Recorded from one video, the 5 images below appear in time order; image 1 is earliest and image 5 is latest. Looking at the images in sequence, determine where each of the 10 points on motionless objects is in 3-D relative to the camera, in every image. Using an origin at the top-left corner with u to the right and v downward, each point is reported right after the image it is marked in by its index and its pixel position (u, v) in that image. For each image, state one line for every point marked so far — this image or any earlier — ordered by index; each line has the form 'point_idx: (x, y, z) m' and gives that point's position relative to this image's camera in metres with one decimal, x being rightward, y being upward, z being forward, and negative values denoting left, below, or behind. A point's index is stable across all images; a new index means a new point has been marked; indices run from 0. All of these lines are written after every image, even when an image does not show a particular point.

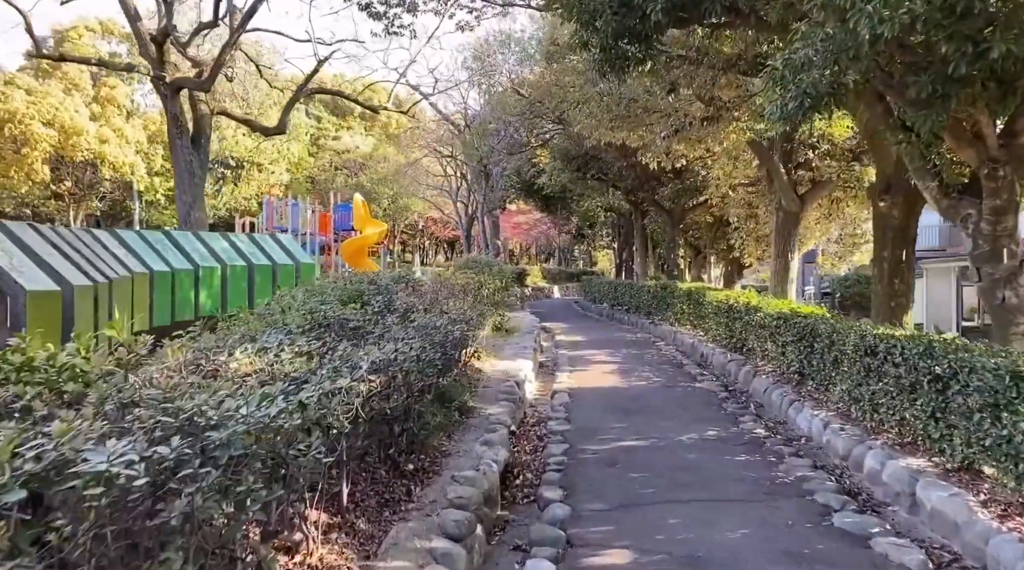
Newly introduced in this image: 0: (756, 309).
0: (+2.7, -0.3, +11.1) m
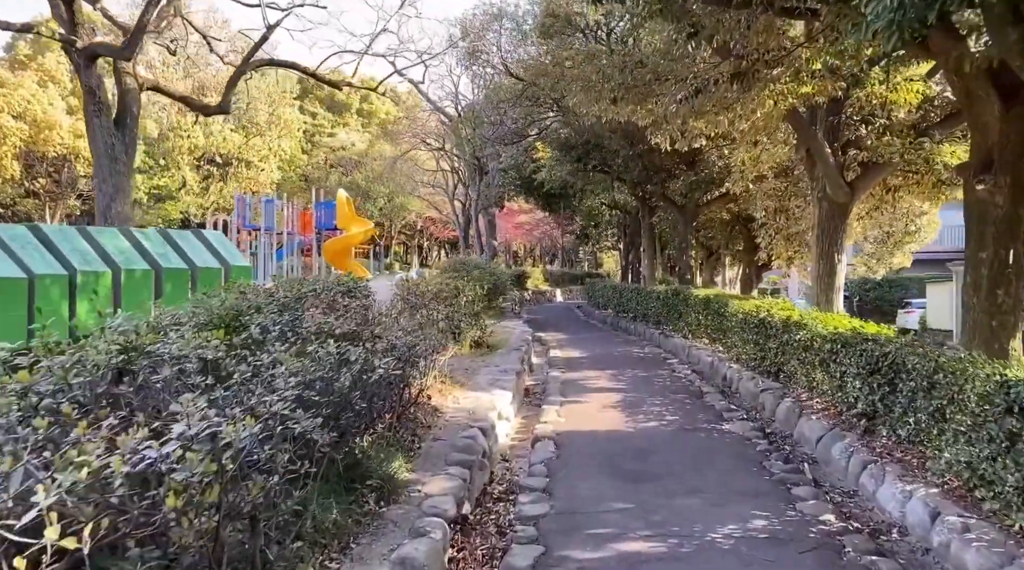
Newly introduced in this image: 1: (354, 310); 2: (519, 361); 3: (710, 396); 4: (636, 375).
0: (+2.5, -0.3, +8.7) m
1: (-1.1, -0.2, +7.0) m
2: (+0.1, -0.8, +11.2) m
3: (+1.9, -1.1, +9.5) m
4: (+1.4, -1.0, +11.1) m
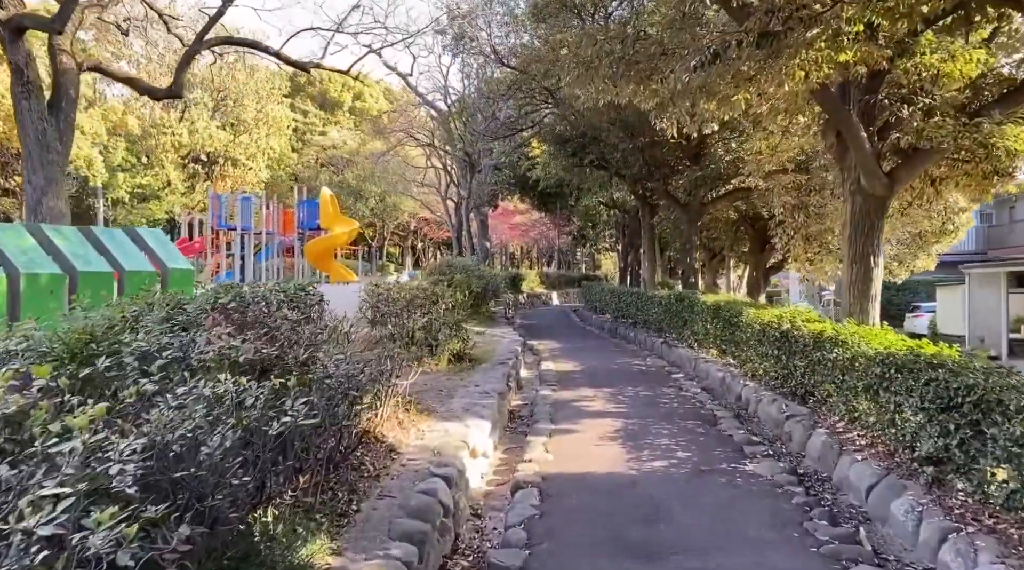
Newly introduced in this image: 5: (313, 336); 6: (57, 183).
0: (+2.3, -0.4, +7.3) m
1: (-1.3, -0.2, +5.6) m
2: (-0.1, -0.9, +9.8) m
3: (+1.7, -1.1, +8.1) m
4: (+1.2, -1.1, +9.7) m
5: (-1.2, -0.3, +5.9) m
6: (-4.7, +1.1, +10.2) m
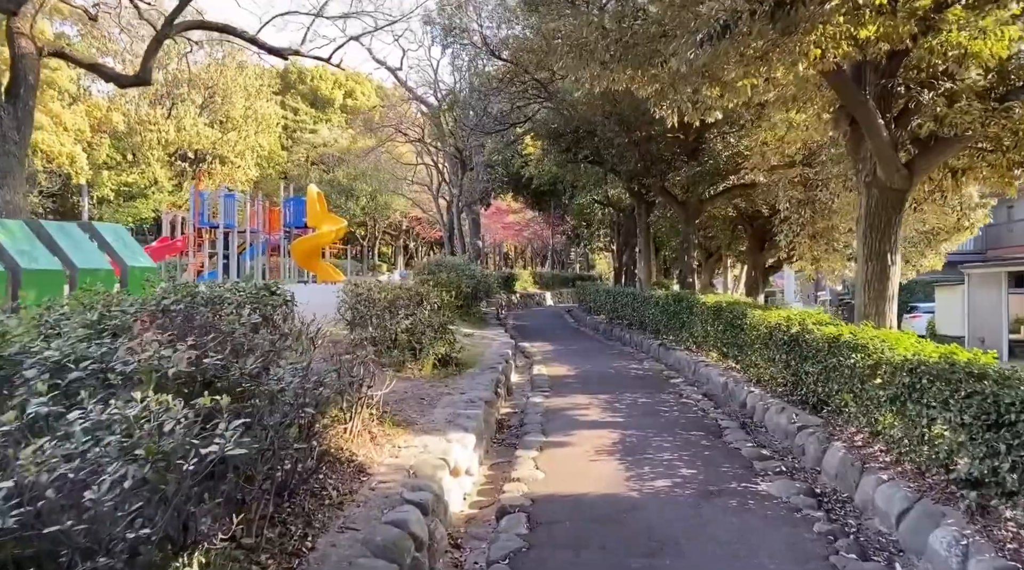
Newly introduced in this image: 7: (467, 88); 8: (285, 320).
0: (+2.2, -0.4, +6.6) m
1: (-1.4, -0.2, +4.9) m
2: (-0.2, -0.9, +9.1) m
3: (+1.7, -1.1, +7.5) m
4: (+1.1, -1.1, +9.1) m
5: (-1.3, -0.3, +5.2) m
6: (-4.8, +1.1, +9.6) m
7: (-0.9, +3.9, +19.7) m
8: (-1.4, -0.2, +6.2) m
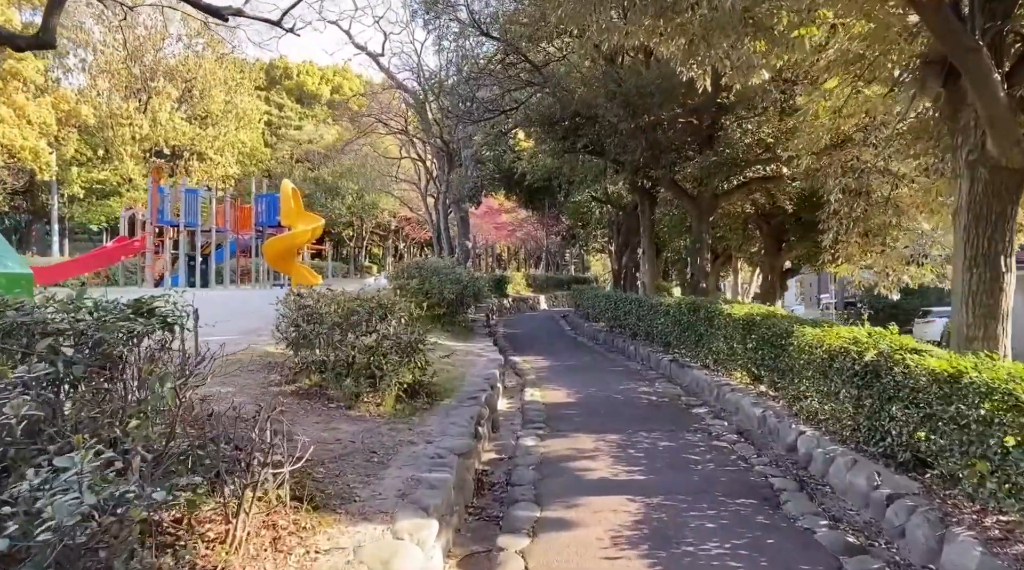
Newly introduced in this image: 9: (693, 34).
0: (+2.1, -0.5, +4.6) m
1: (-1.5, -0.3, +2.9) m
2: (-0.3, -1.0, +7.1) m
3: (+1.6, -1.2, +5.5) m
4: (+1.0, -1.1, +7.1) m
5: (-1.3, -0.4, +3.2) m
6: (-4.9, +1.0, +7.5) m
7: (-1.1, +3.8, +17.7) m
8: (-1.5, -0.3, +4.2) m
9: (+1.2, +1.7, +6.5) m
